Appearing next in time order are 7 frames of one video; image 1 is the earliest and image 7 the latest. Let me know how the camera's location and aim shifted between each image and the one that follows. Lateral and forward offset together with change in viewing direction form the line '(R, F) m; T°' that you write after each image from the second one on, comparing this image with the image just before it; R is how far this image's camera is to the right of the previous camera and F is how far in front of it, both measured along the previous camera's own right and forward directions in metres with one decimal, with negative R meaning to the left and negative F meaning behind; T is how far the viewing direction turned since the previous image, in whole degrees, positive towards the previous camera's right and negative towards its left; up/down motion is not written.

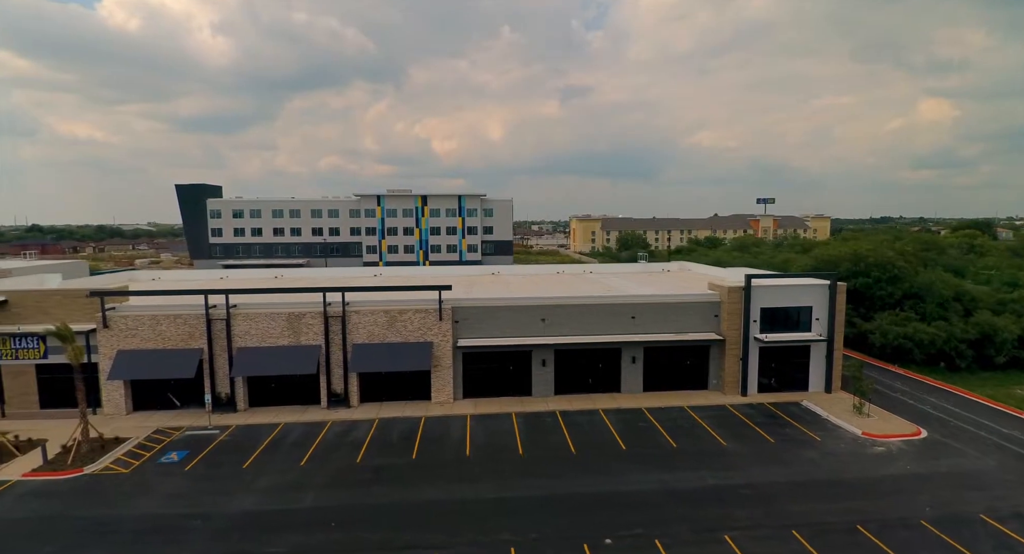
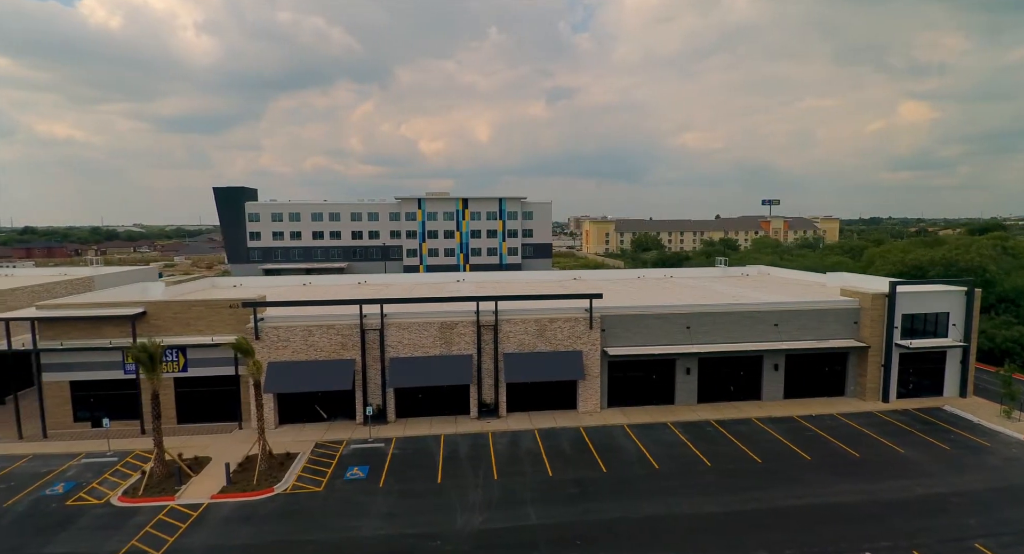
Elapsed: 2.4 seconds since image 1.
(-8.7, +0.6) m; +2°
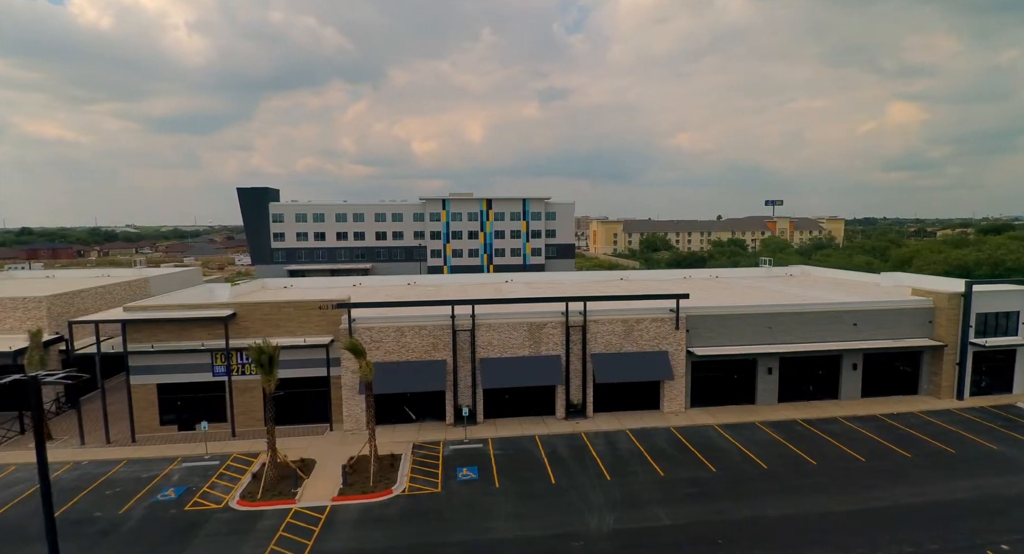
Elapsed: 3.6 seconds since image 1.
(-4.9, 0.0) m; +1°
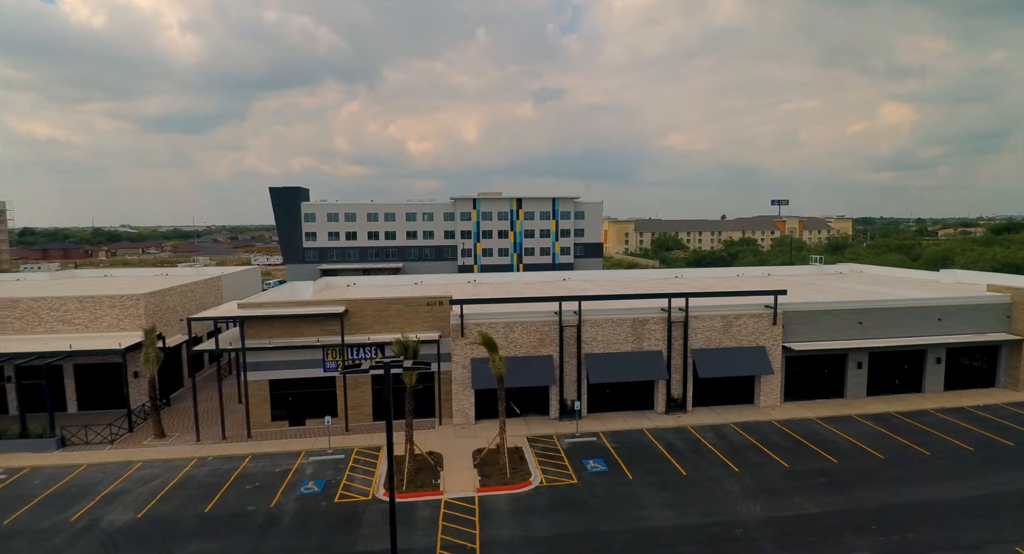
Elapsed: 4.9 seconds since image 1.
(-5.7, -0.4) m; +1°
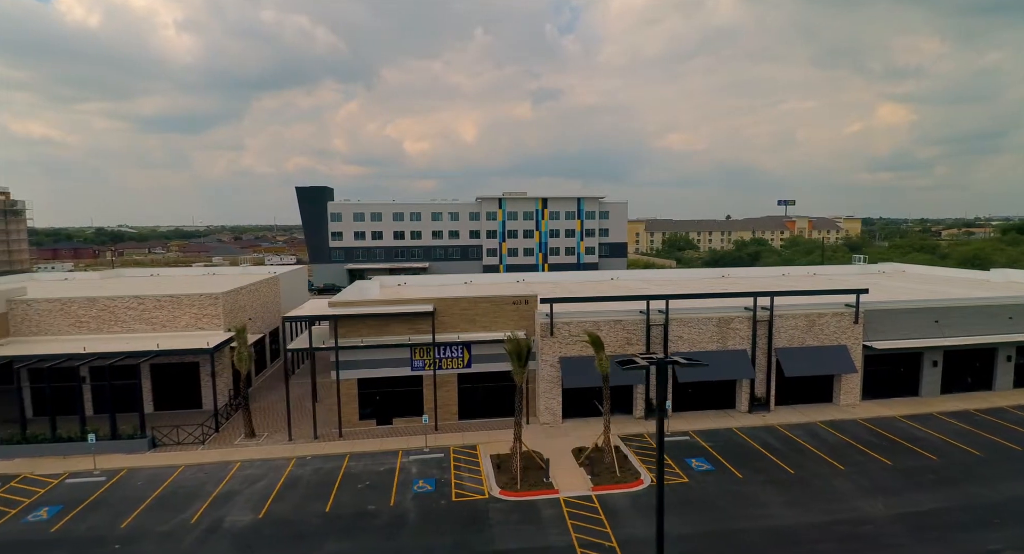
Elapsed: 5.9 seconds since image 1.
(-4.6, +0.1) m; +1°
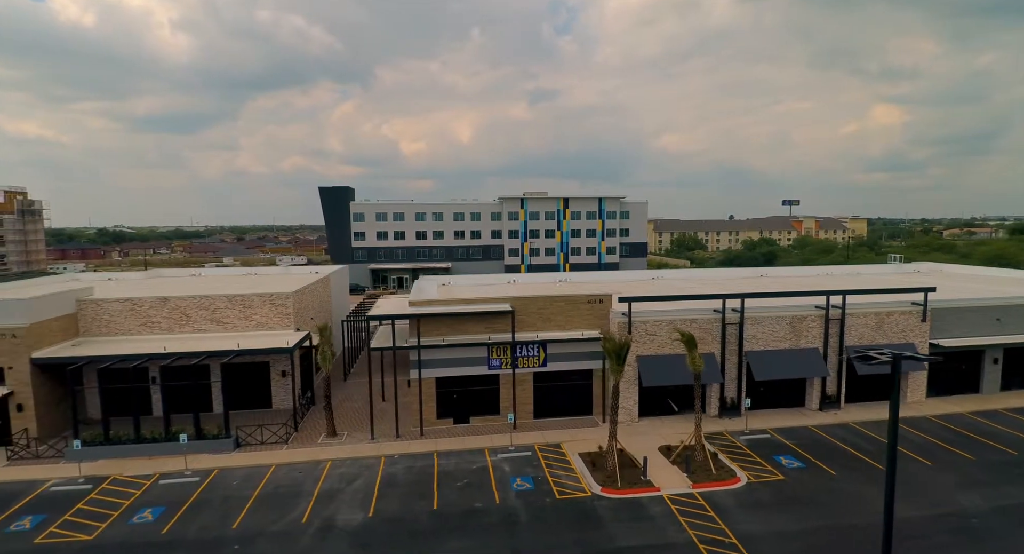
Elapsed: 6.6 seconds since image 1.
(-4.1, -0.1) m; +1°
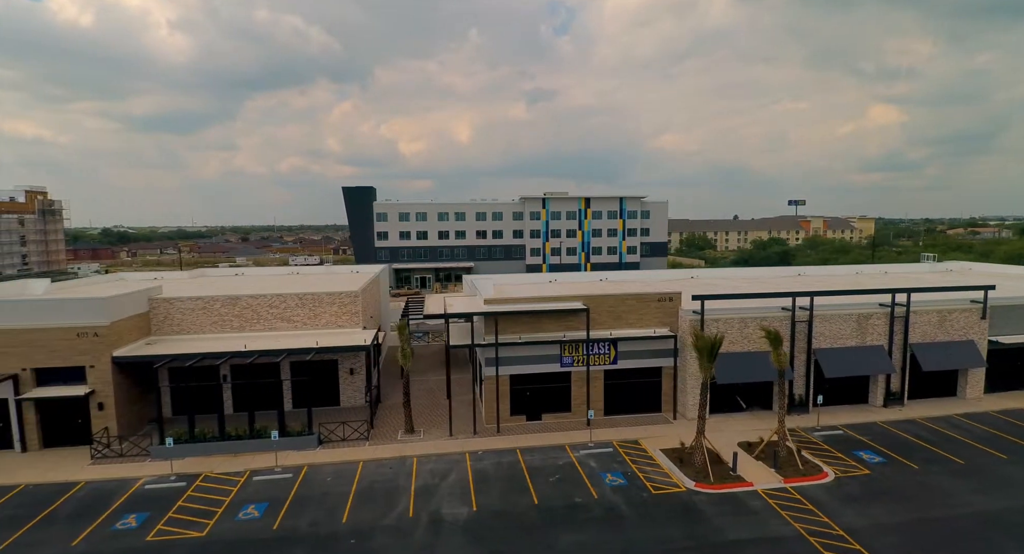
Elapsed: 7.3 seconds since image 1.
(-3.9, -0.3) m; 0°
